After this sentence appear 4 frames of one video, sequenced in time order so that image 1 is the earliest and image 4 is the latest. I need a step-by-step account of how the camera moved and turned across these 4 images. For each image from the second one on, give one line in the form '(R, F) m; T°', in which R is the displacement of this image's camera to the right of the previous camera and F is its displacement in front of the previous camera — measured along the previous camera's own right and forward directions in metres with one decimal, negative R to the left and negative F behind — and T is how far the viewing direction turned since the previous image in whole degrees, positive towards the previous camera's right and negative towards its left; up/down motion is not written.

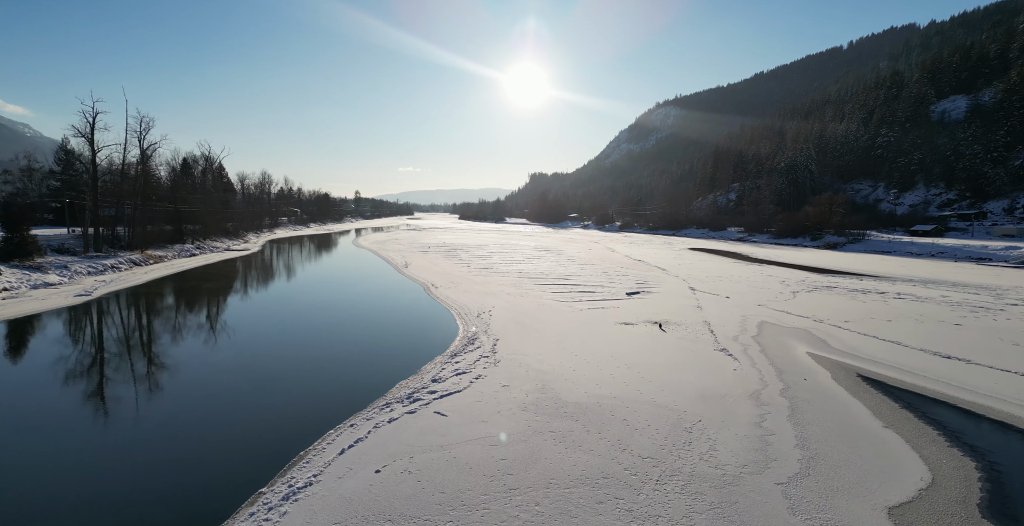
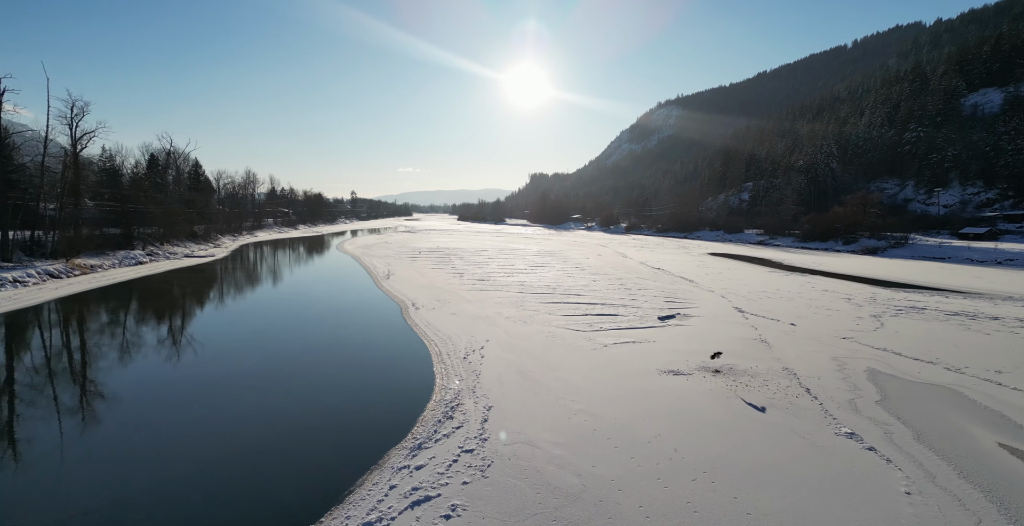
(0.0, +3.8) m; 0°
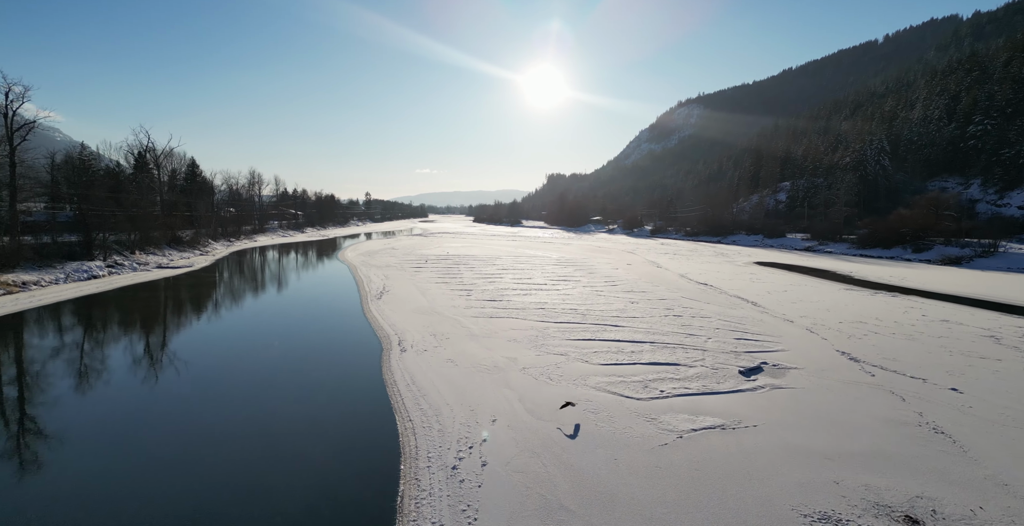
(-0.1, +4.0) m; -2°
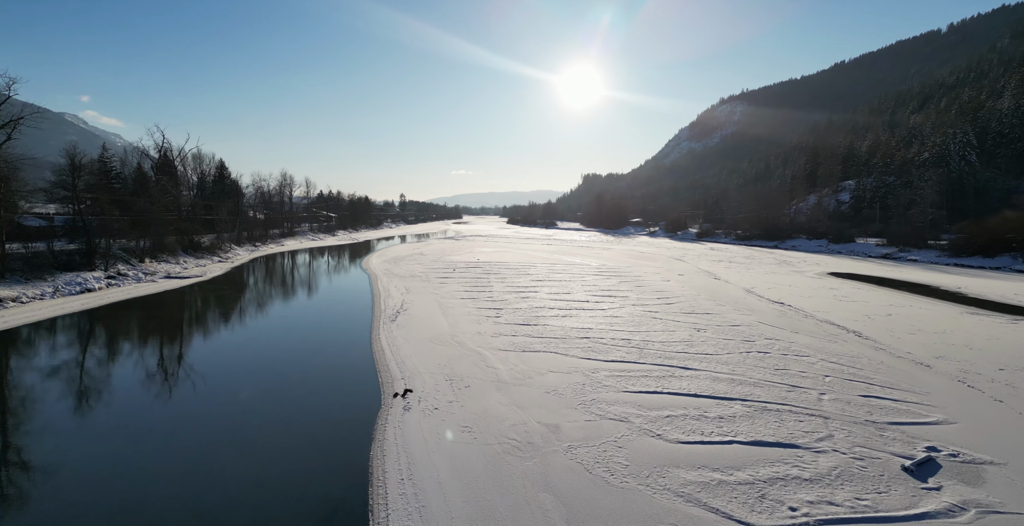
(-0.1, +3.0) m; -4°
